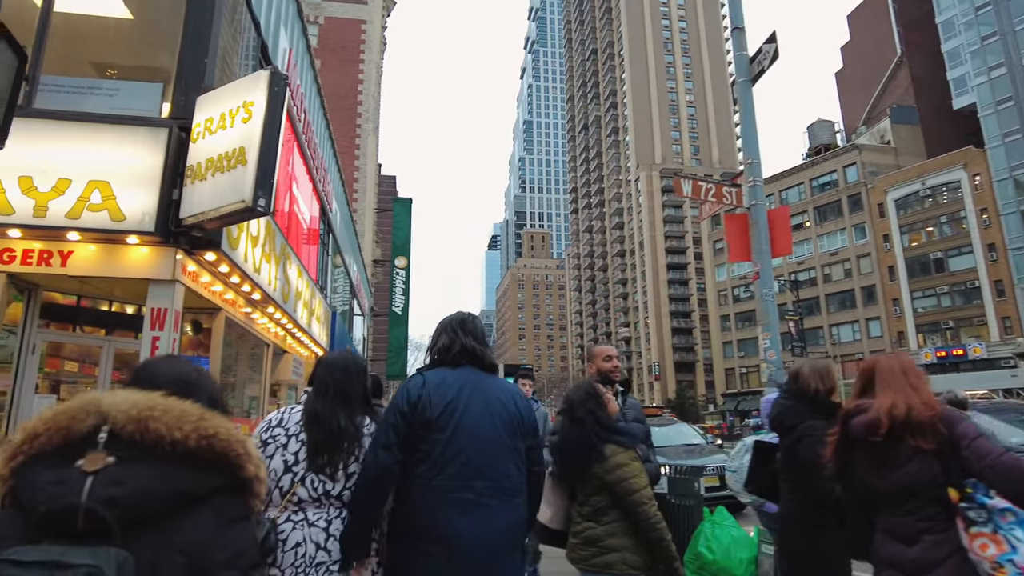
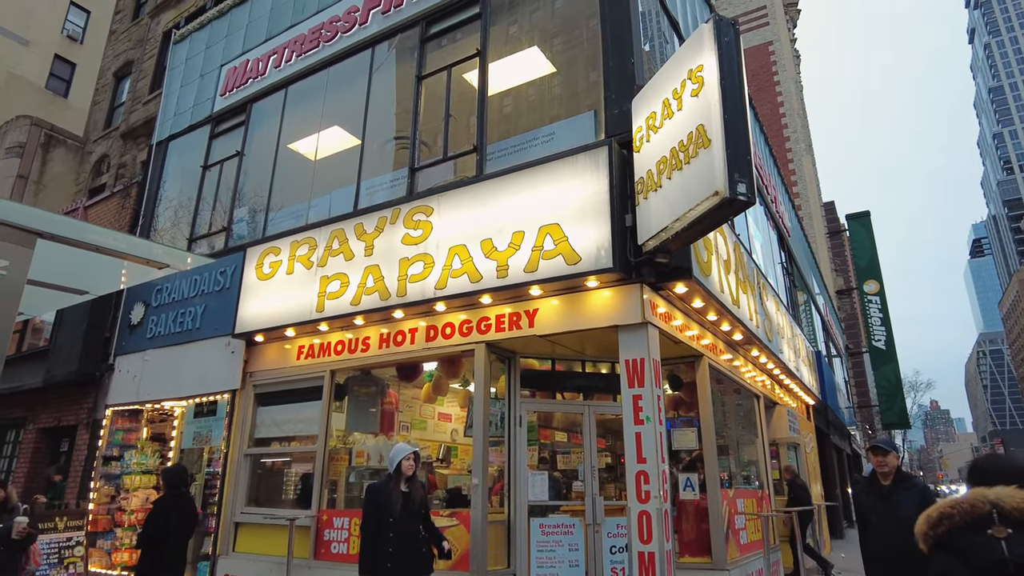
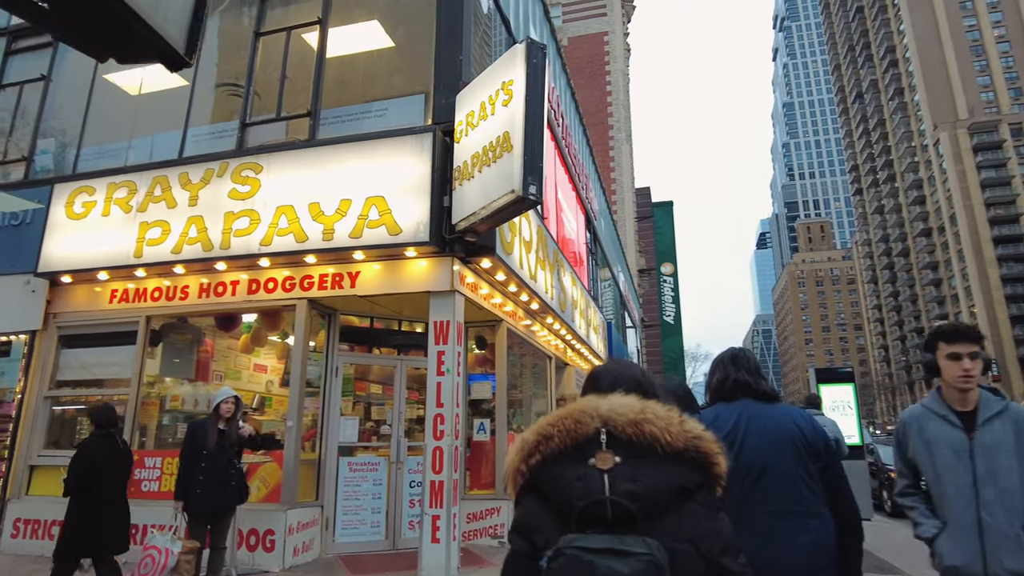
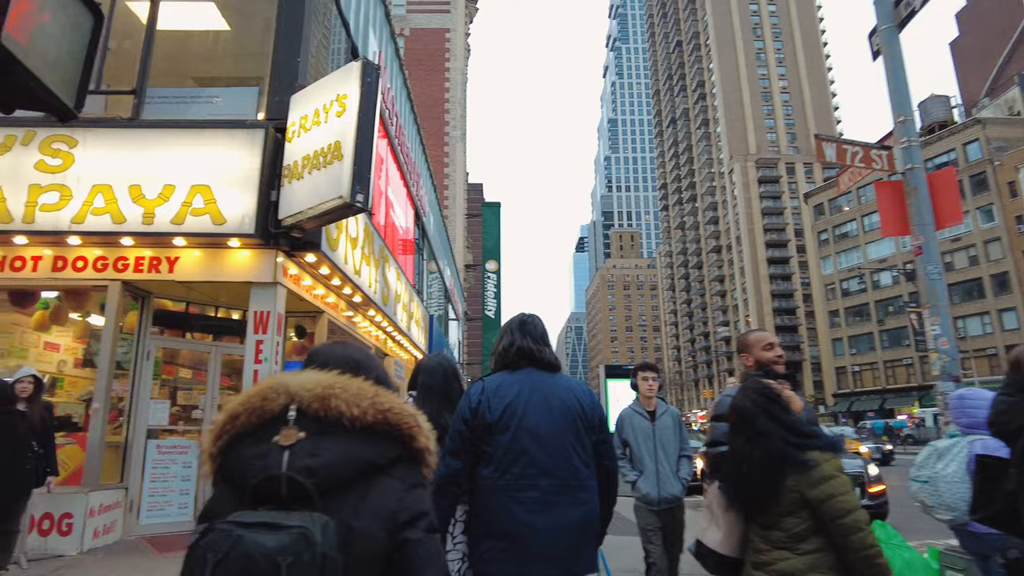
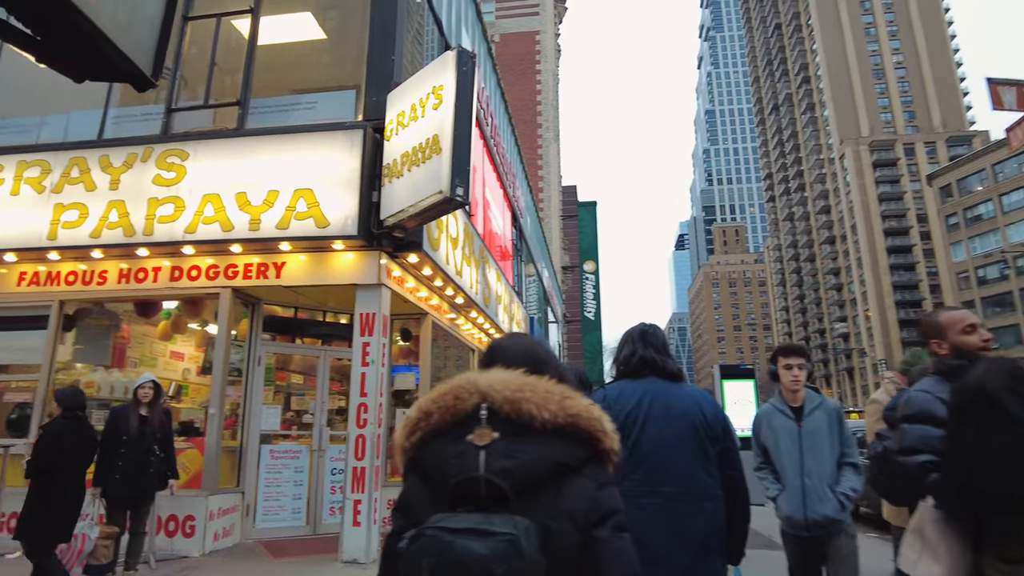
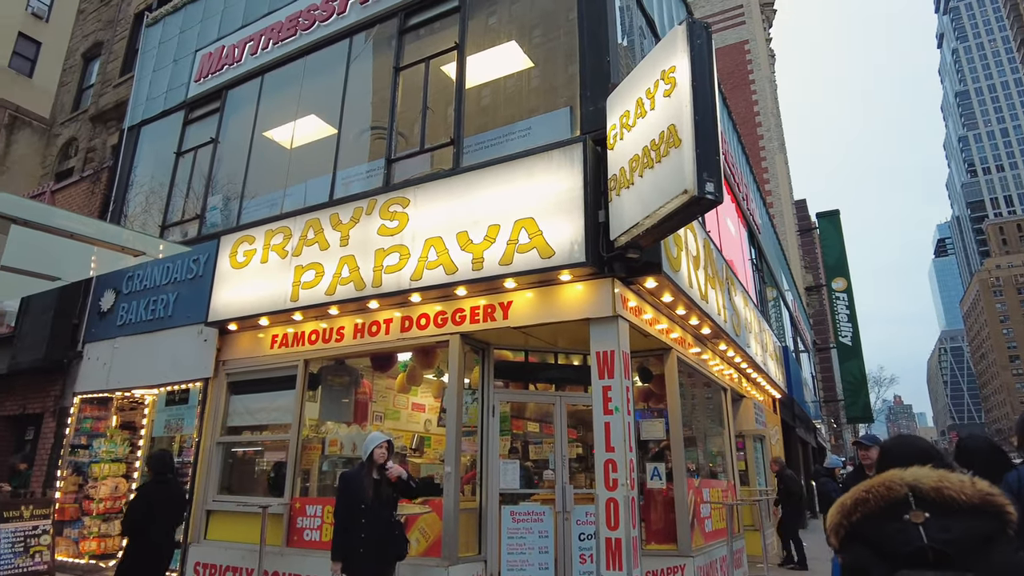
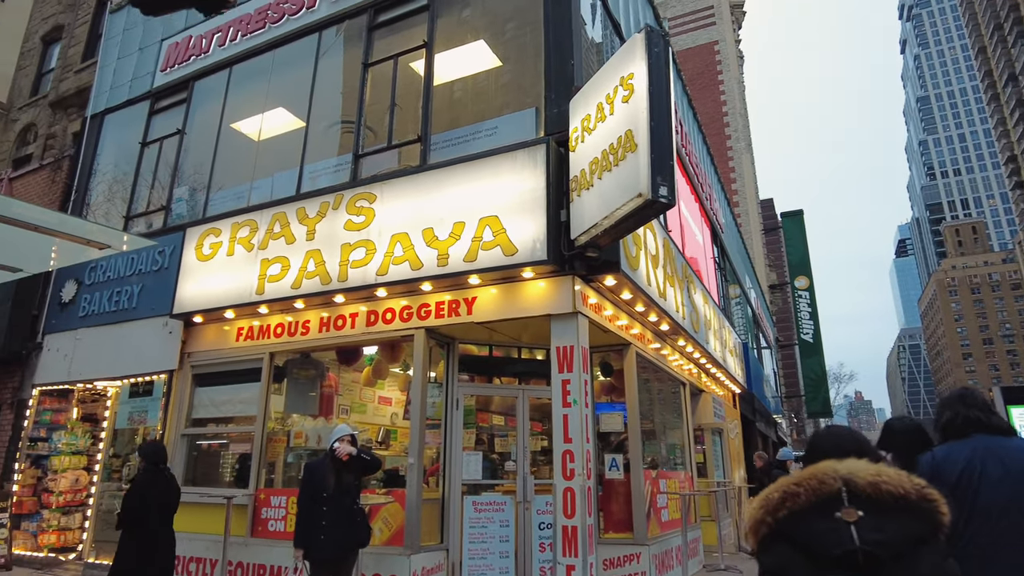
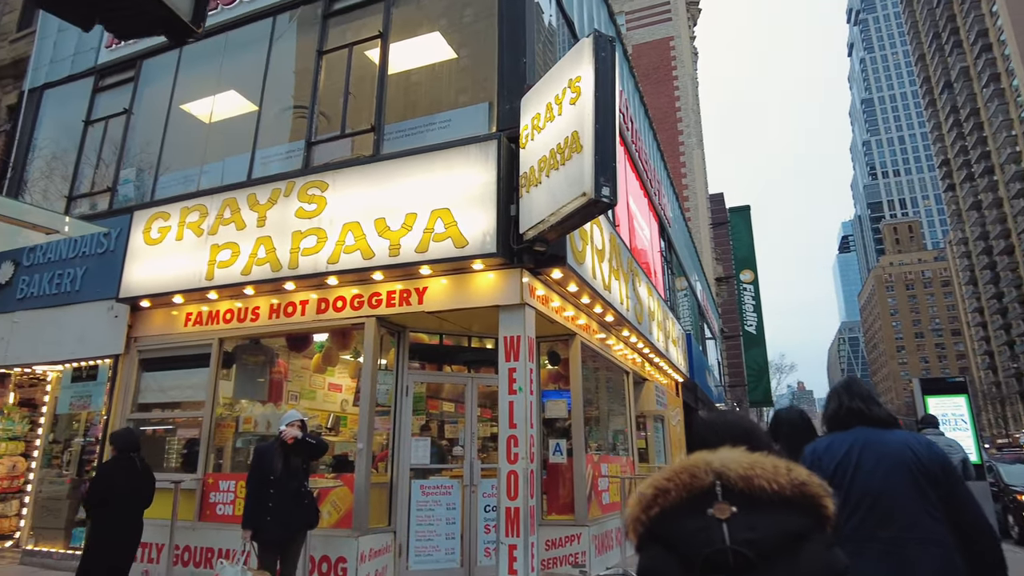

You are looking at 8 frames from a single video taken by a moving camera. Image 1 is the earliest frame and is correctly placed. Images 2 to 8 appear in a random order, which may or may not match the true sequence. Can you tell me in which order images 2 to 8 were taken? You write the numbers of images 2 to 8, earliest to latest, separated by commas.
4, 5, 3, 8, 7, 6, 2
